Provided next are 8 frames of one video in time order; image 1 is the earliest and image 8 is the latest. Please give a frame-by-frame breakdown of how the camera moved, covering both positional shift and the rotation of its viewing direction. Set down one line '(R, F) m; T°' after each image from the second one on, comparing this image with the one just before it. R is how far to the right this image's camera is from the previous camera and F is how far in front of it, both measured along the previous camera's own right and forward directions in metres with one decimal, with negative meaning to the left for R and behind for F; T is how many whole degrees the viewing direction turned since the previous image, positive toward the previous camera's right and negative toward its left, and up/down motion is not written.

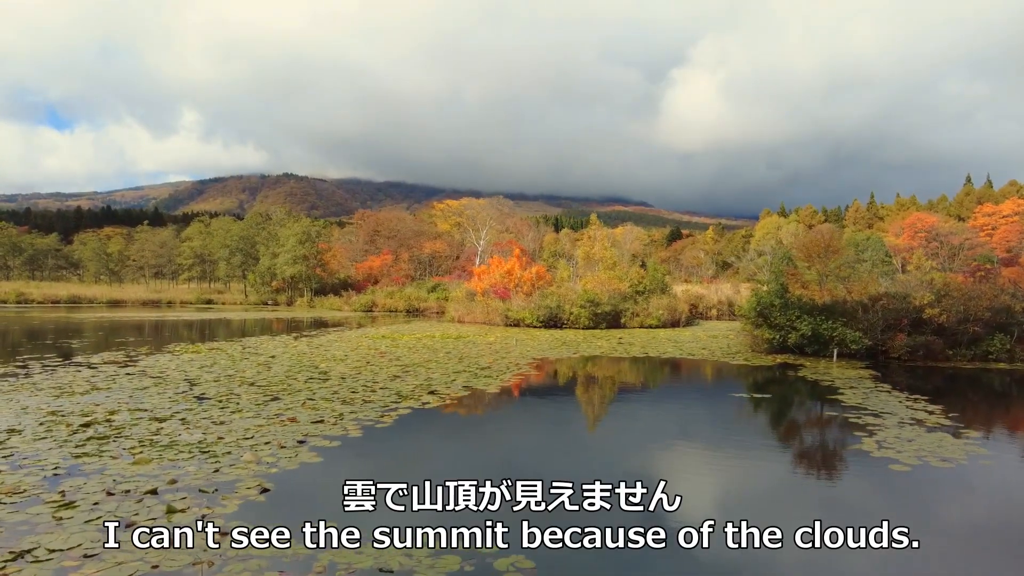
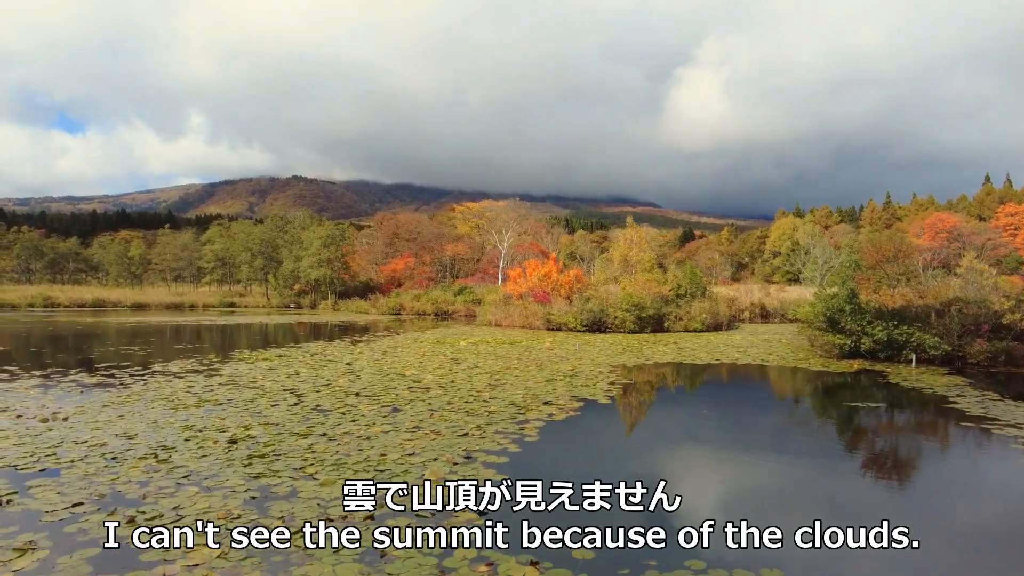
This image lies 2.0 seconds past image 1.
(-1.9, +0.2) m; -1°
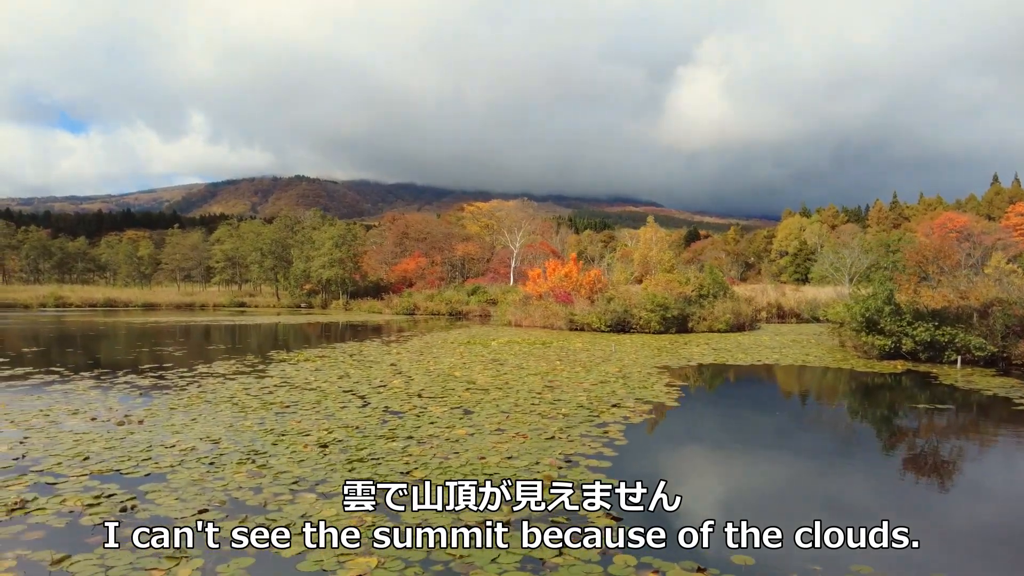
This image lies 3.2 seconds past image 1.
(-1.1, +0.1) m; 0°
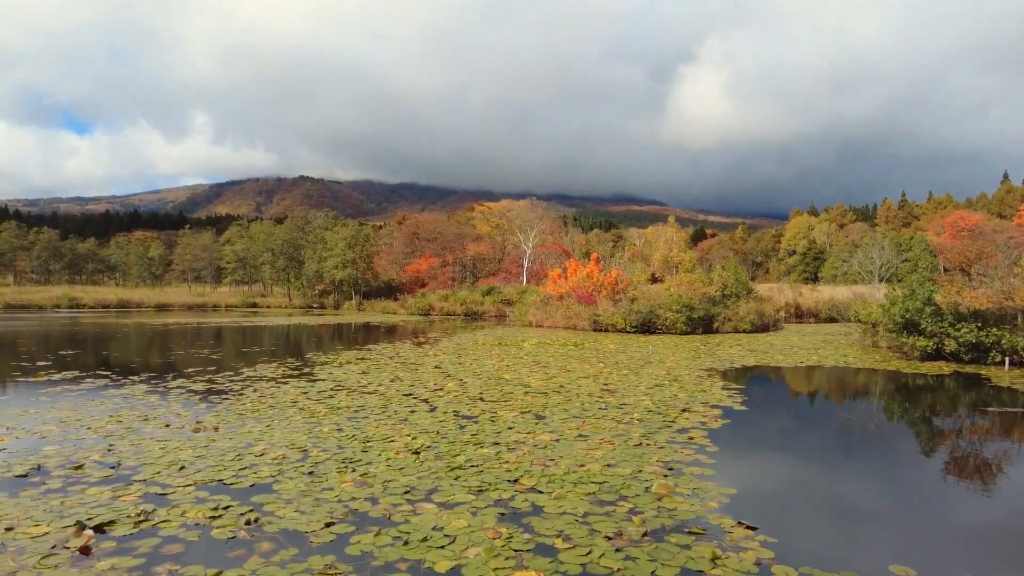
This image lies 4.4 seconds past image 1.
(-1.1, +0.1) m; 0°
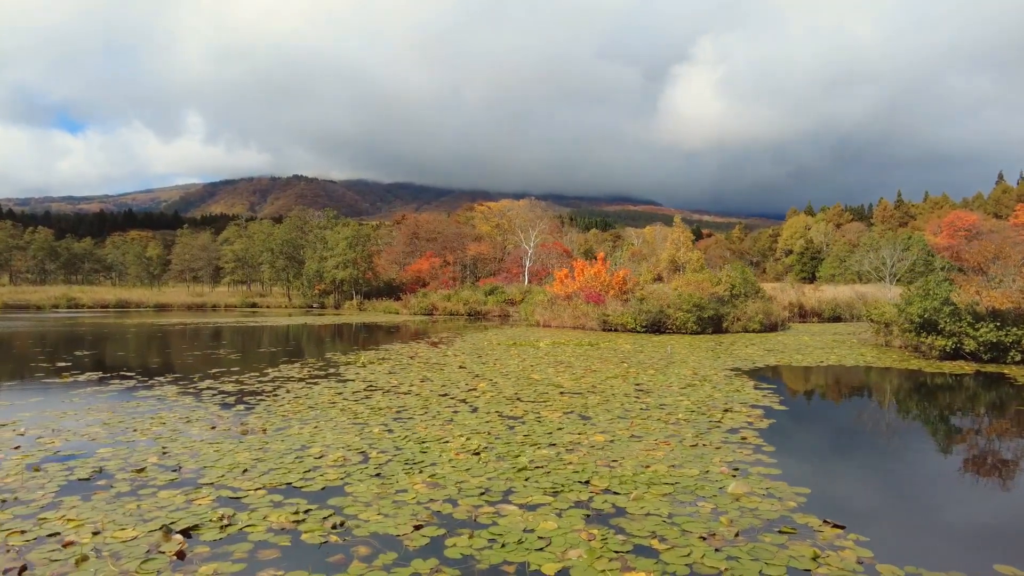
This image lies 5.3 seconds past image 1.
(-0.8, 0.0) m; +1°
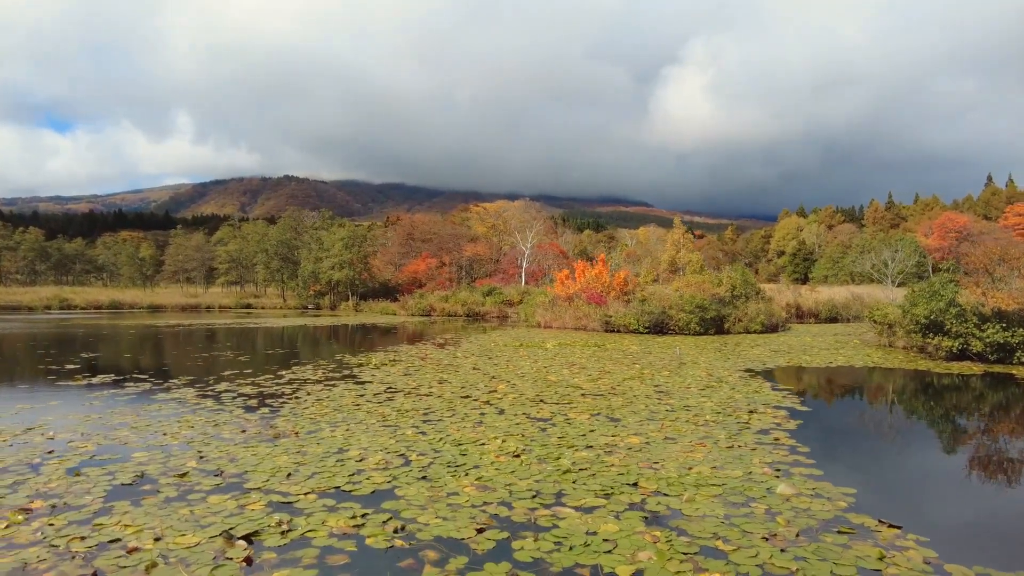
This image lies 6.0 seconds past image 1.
(-0.6, 0.0) m; +1°
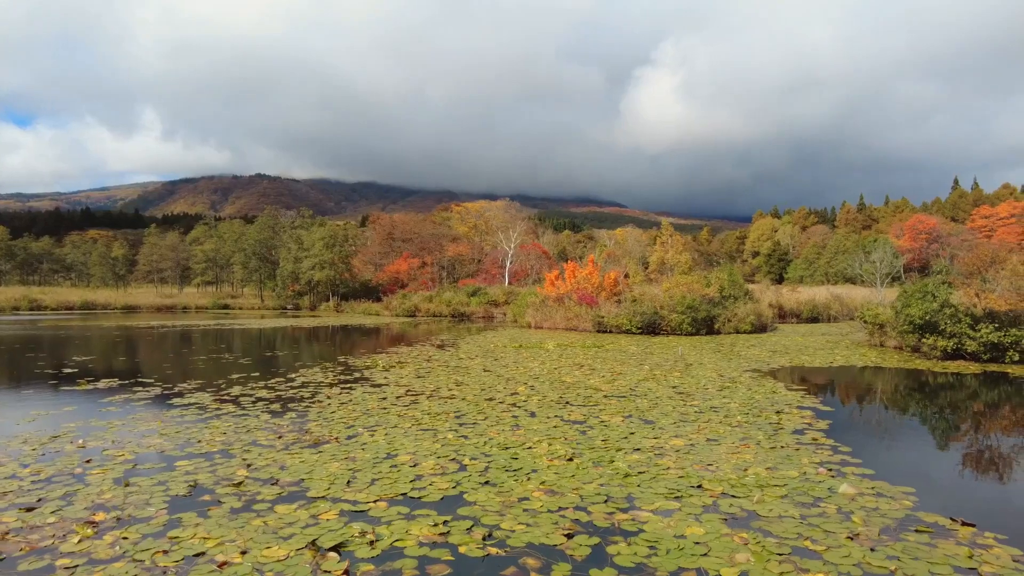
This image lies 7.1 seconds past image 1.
(-0.9, 0.0) m; +3°
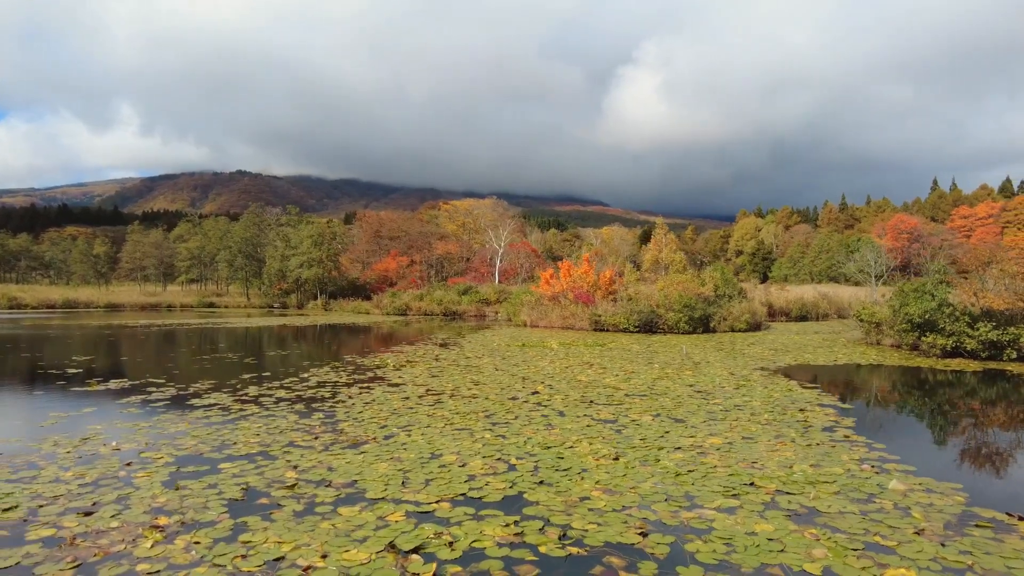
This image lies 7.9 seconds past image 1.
(-0.8, 0.0) m; +2°
